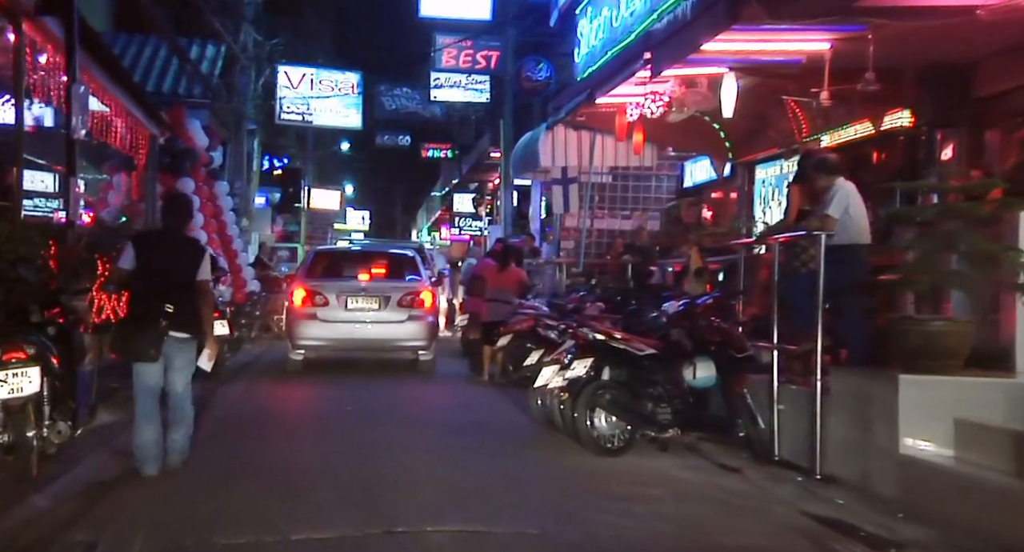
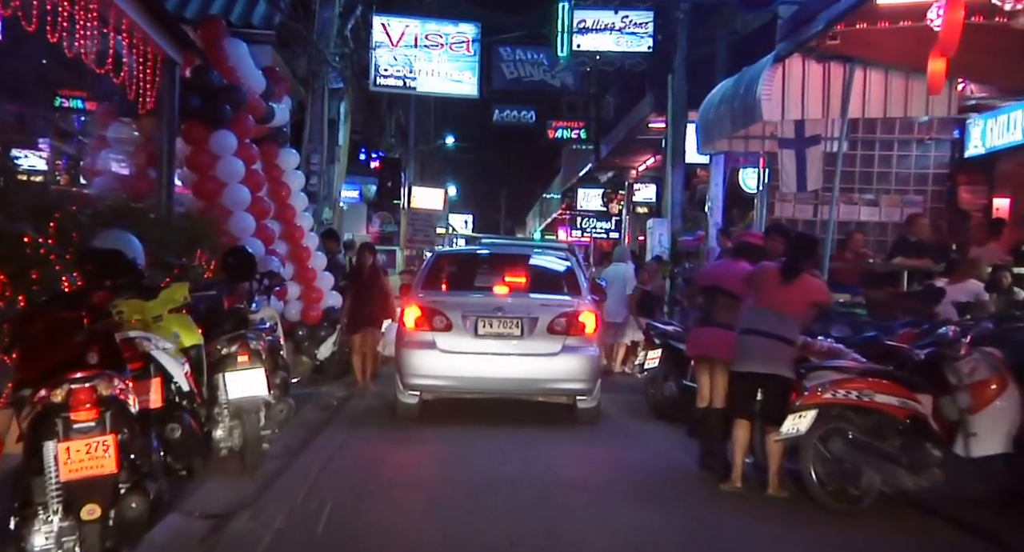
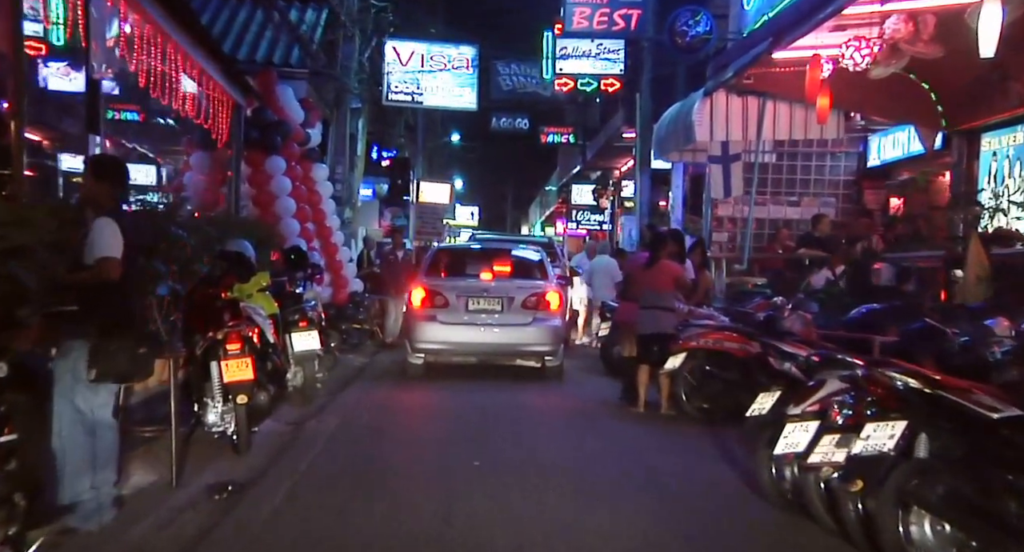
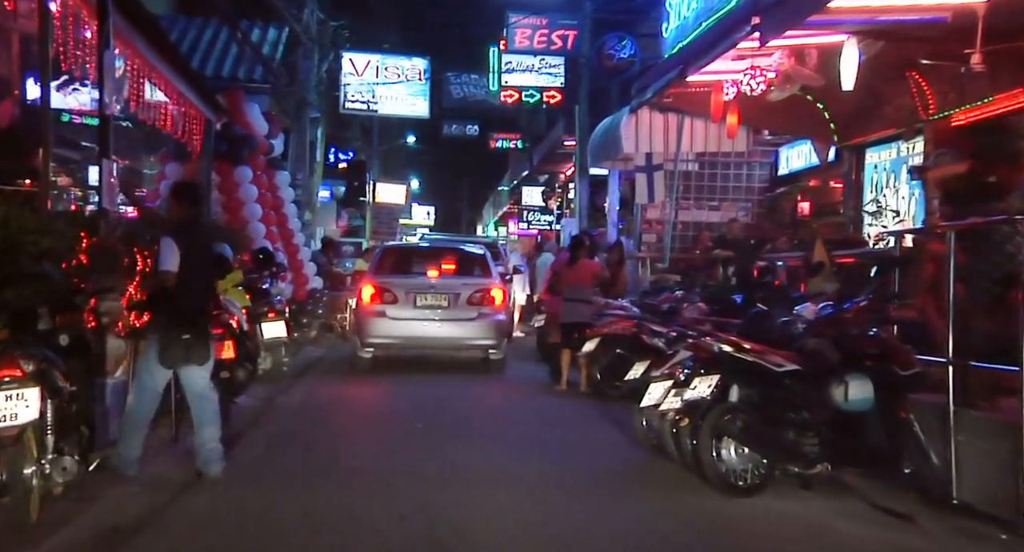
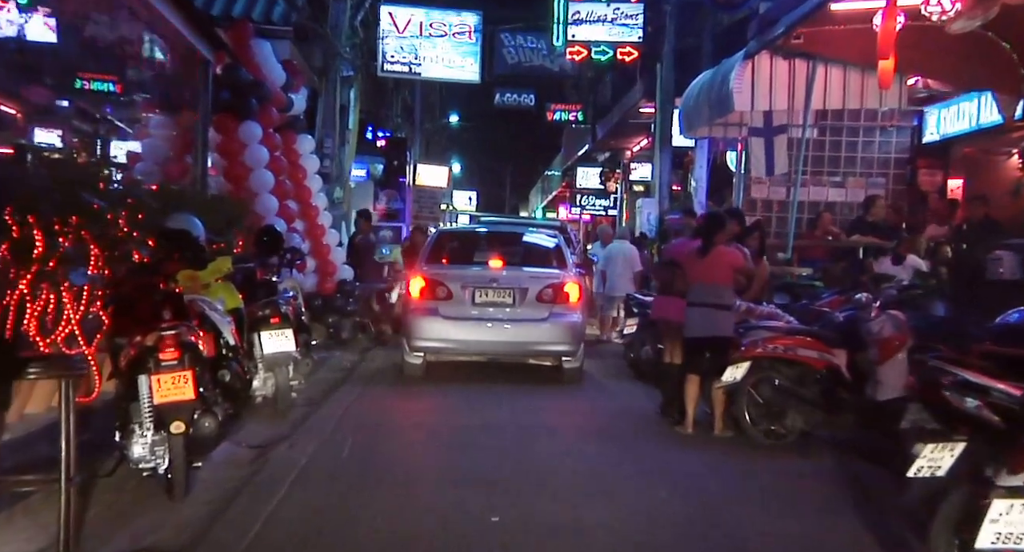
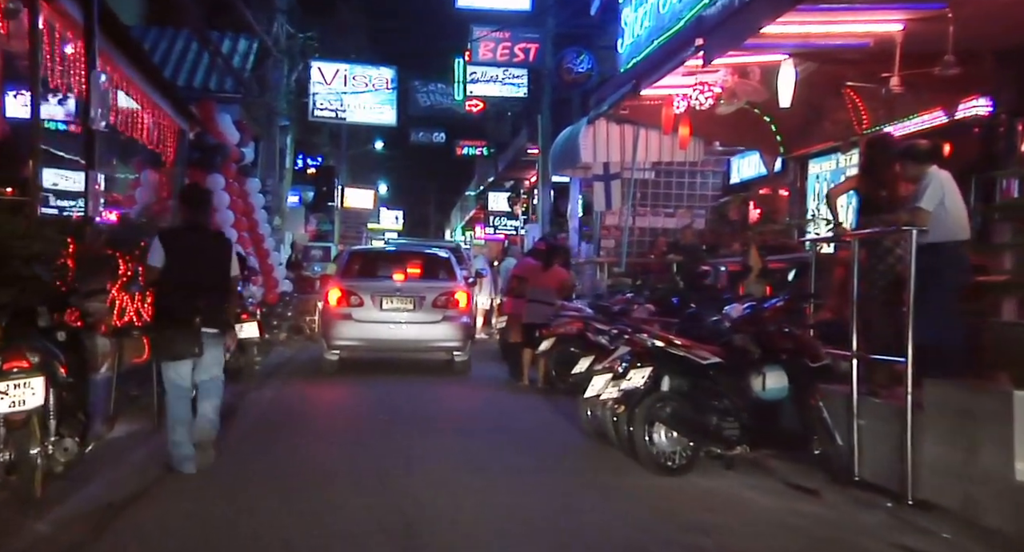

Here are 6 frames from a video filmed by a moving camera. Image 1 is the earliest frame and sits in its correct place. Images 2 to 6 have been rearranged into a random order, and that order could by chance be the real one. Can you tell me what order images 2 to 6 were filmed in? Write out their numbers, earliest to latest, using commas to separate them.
6, 4, 3, 5, 2
